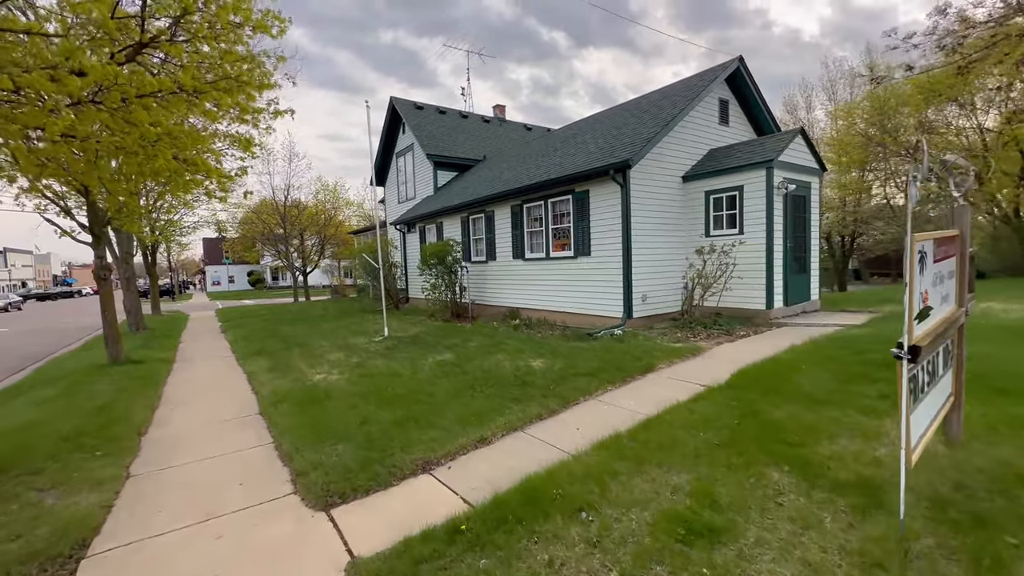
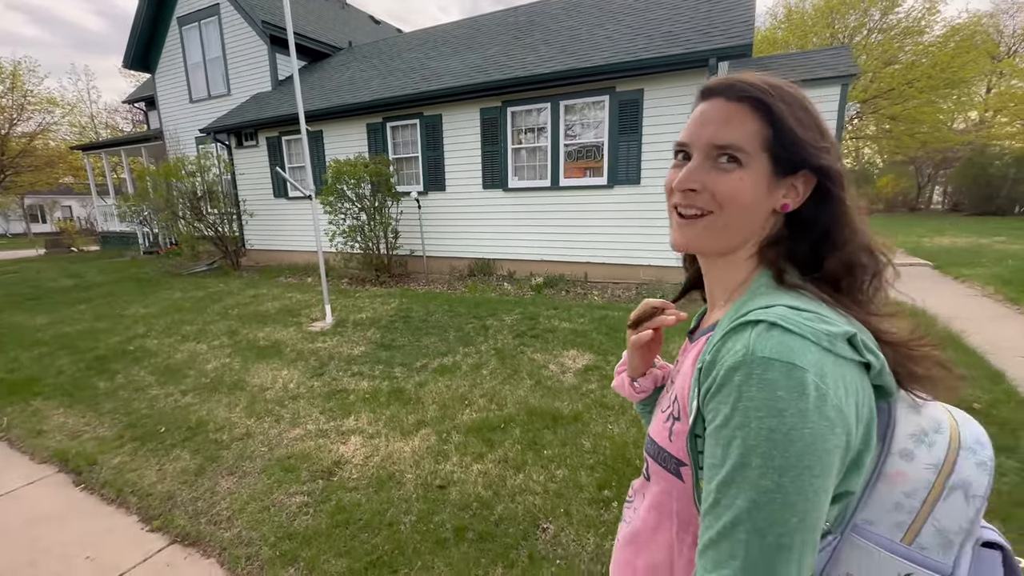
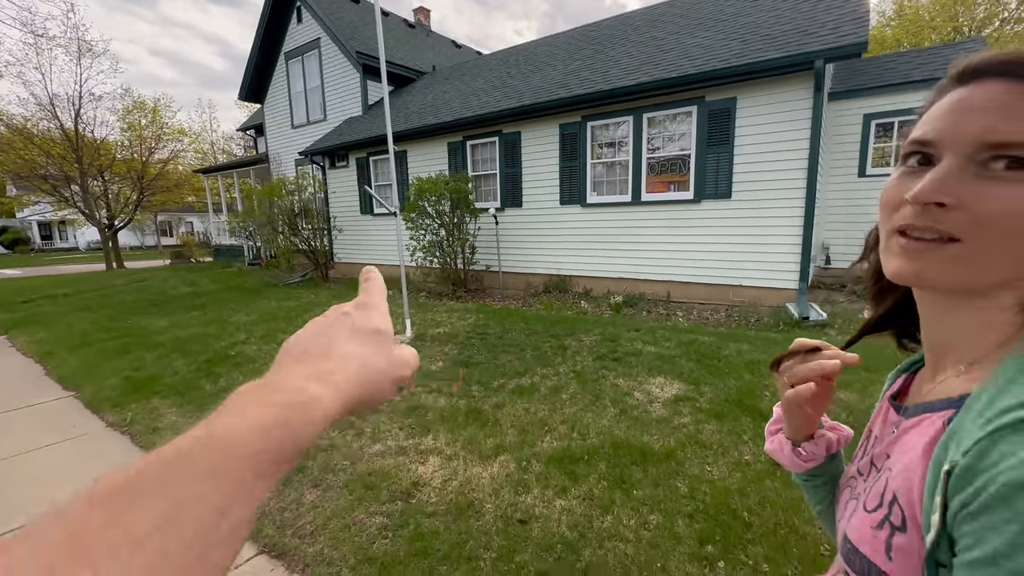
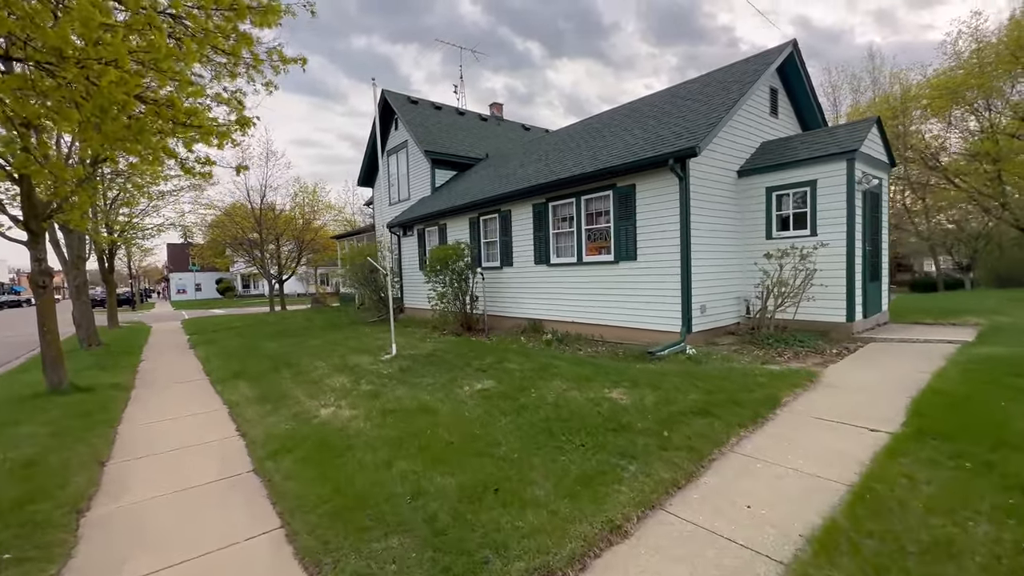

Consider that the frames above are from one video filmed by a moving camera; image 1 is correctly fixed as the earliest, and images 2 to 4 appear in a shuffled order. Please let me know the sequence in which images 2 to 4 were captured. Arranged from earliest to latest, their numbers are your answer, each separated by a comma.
4, 3, 2
